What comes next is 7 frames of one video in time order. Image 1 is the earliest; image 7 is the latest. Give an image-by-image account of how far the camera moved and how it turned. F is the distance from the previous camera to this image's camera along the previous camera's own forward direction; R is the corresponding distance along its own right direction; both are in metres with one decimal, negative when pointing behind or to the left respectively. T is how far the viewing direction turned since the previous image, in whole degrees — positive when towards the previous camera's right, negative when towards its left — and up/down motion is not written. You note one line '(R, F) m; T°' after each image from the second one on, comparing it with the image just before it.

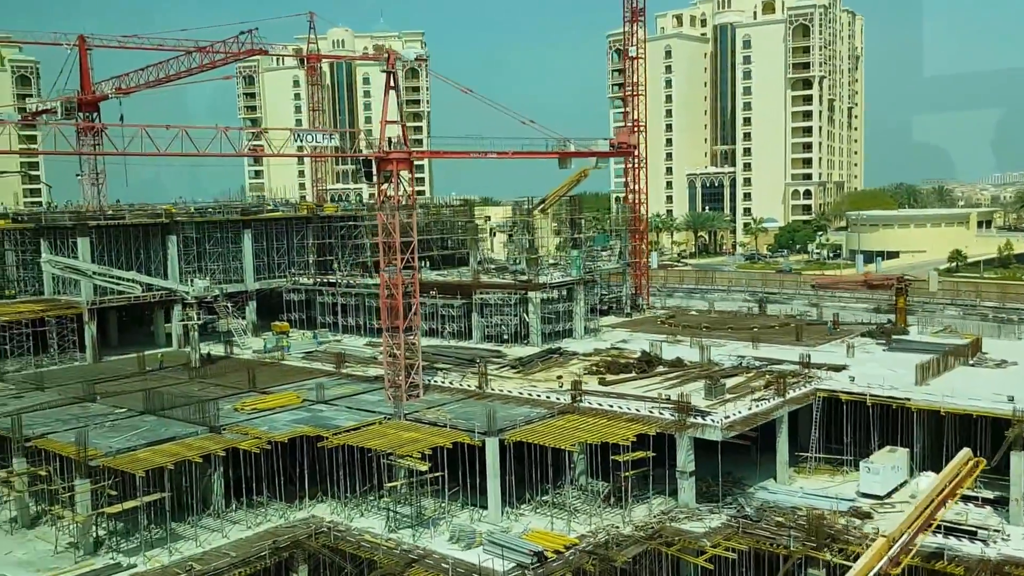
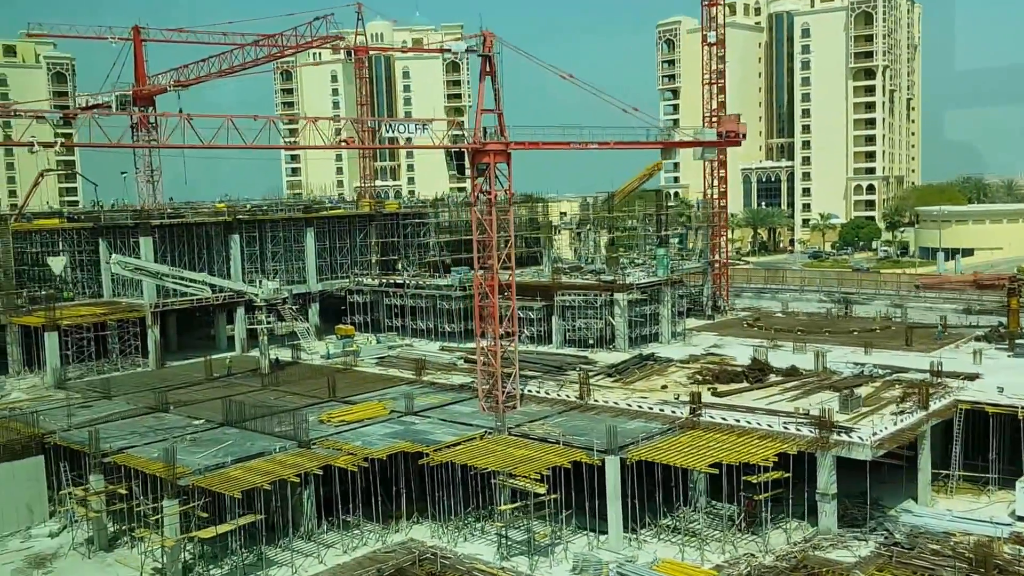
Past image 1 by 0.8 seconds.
(-3.7, +3.8) m; -2°
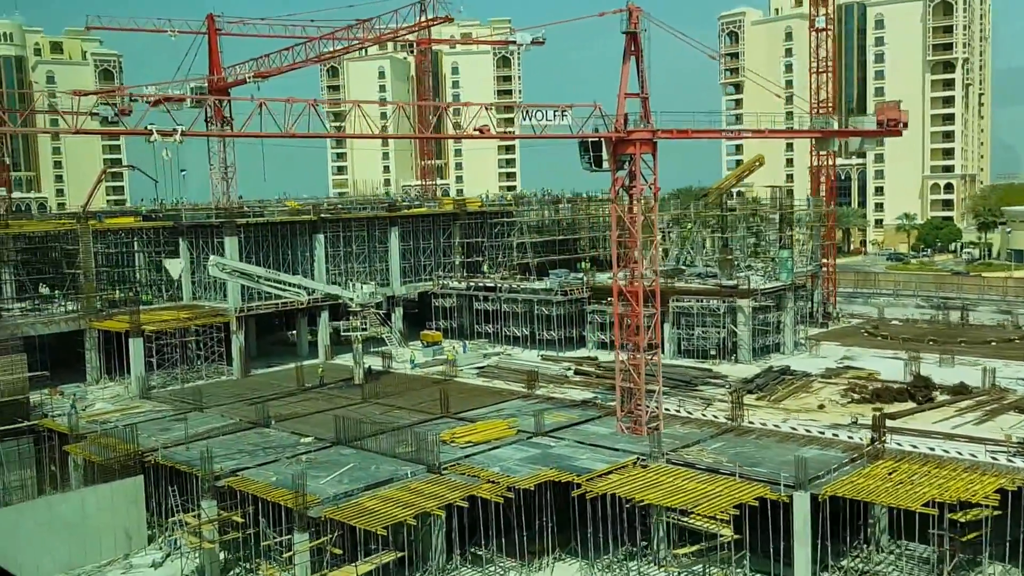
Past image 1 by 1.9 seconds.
(-4.9, +4.8) m; -2°
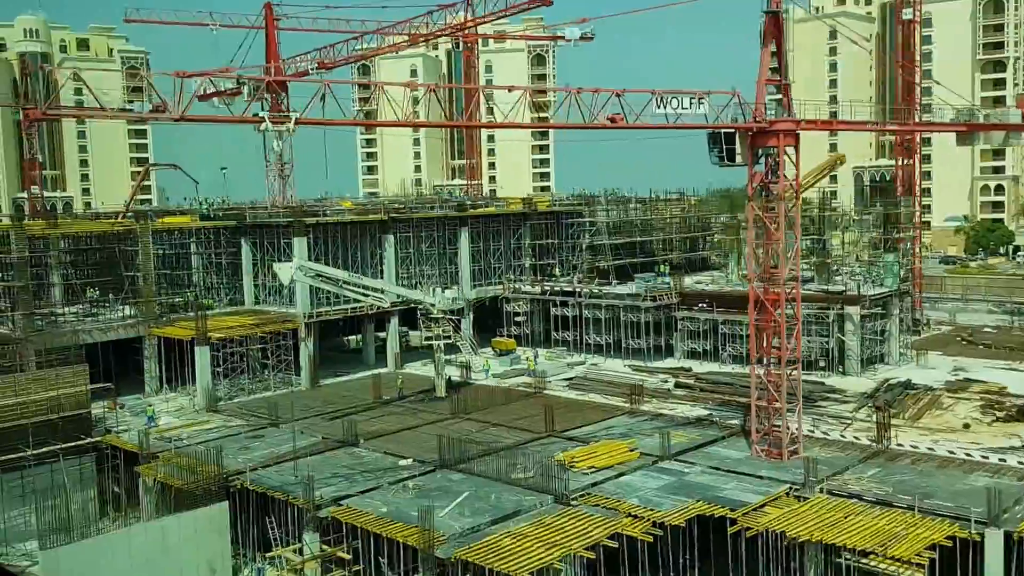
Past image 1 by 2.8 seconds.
(-4.4, +3.8) m; -1°
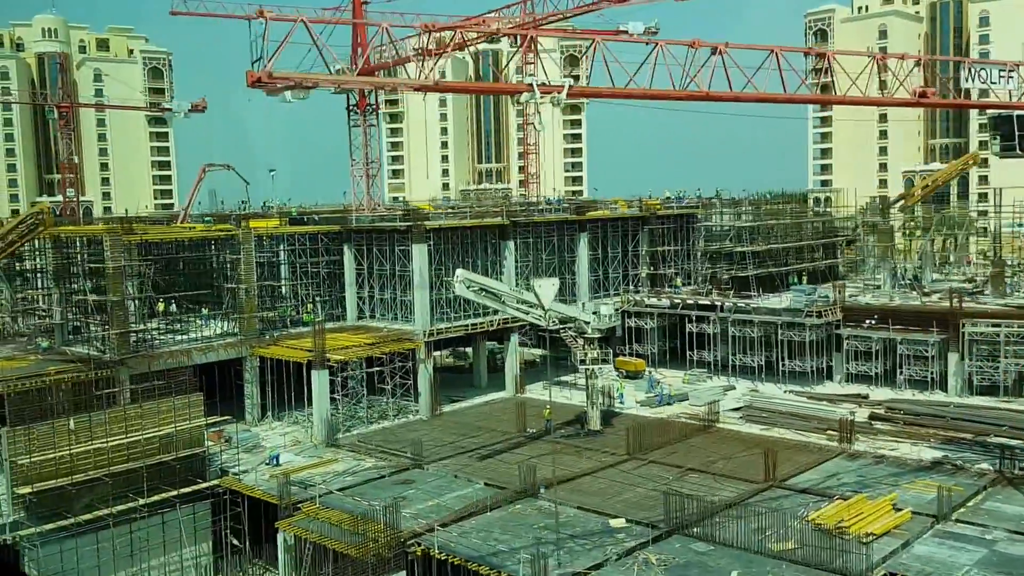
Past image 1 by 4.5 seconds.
(-7.9, +6.8) m; +1°
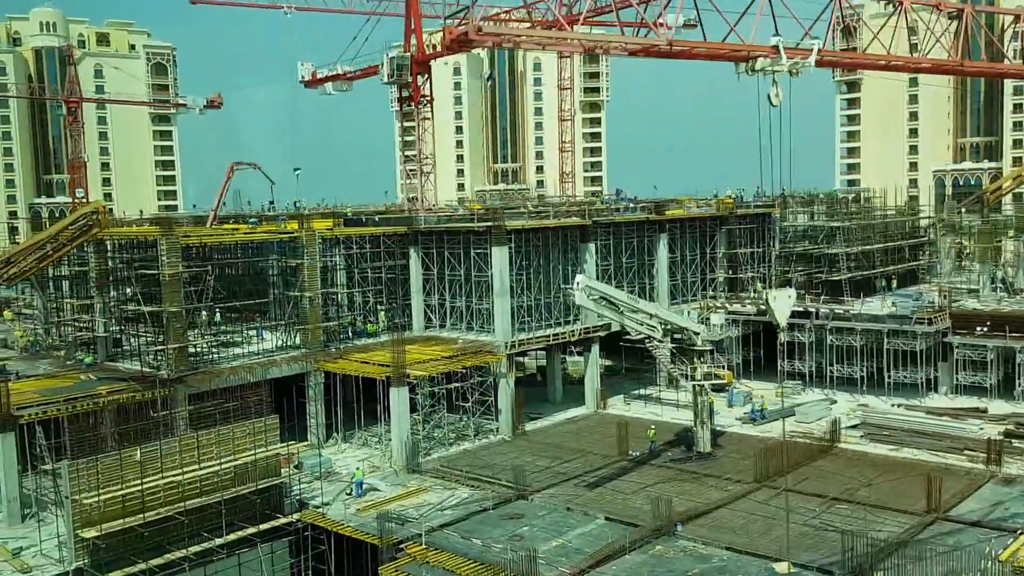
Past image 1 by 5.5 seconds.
(-4.4, +4.1) m; +1°
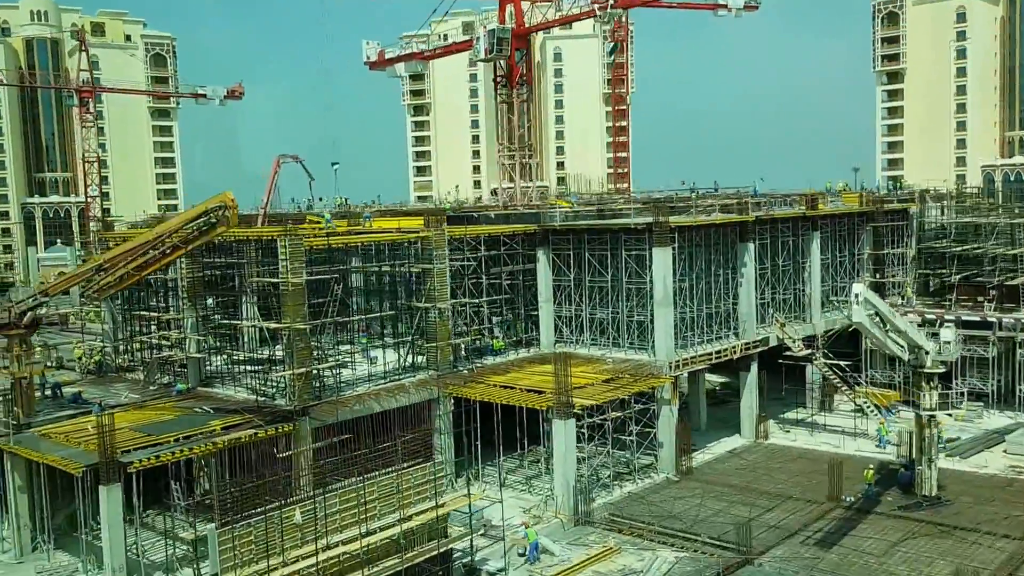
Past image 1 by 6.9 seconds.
(-6.9, +6.7) m; +1°
